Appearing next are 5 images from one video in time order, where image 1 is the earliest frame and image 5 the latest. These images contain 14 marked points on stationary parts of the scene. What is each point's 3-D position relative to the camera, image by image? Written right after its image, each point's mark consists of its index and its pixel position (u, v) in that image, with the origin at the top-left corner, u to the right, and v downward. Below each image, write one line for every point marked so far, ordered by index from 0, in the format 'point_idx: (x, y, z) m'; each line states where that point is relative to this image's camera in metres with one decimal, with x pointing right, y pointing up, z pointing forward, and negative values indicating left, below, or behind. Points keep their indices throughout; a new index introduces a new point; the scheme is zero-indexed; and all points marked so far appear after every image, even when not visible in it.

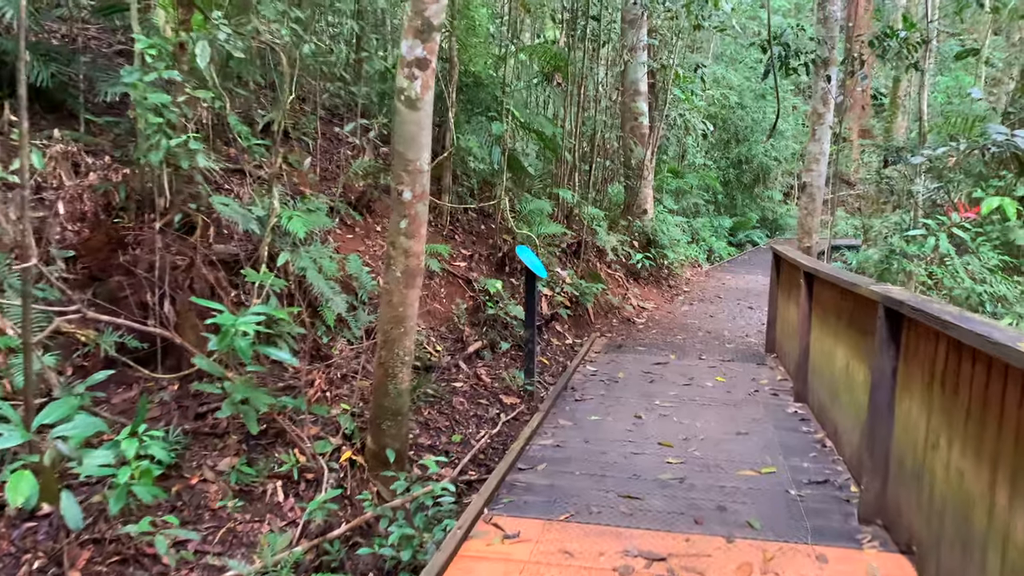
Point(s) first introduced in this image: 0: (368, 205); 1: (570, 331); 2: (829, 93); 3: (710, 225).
0: (-1.2, +0.7, +5.8) m
1: (+0.5, -0.4, +6.3) m
2: (+3.4, +2.1, +7.4) m
3: (+4.4, +1.4, +15.2) m
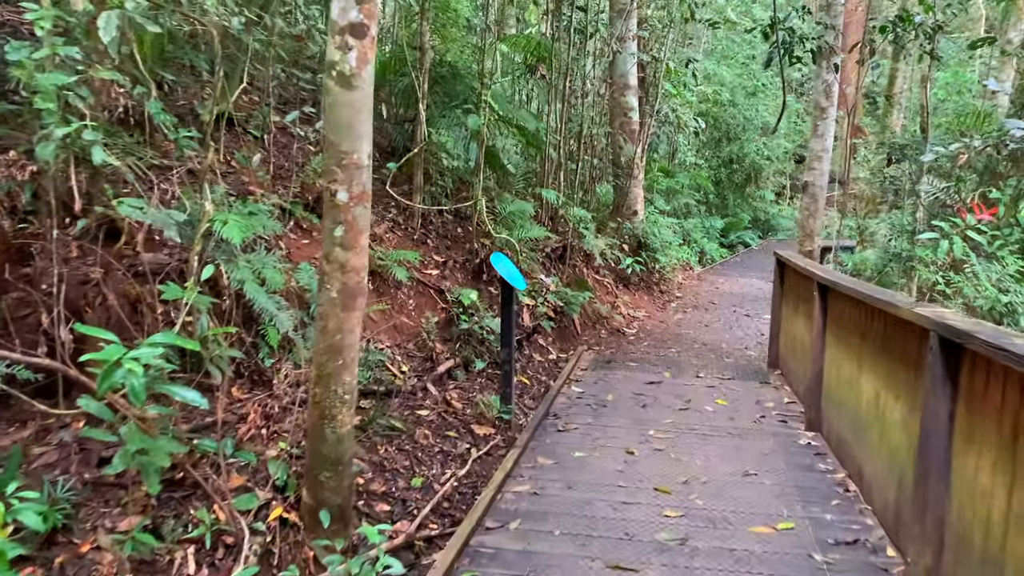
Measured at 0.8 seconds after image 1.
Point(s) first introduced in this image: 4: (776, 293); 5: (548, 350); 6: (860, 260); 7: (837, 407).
0: (-1.4, +0.6, +5.2) m
1: (+0.4, -0.5, +5.7) m
2: (+3.2, +2.0, +6.9) m
3: (+4.1, +1.3, +14.7) m
4: (+2.1, 0.0, +5.4) m
5: (+0.3, -0.5, +5.6) m
6: (+5.4, +0.4, +10.6) m
7: (+1.7, -0.6, +3.6) m
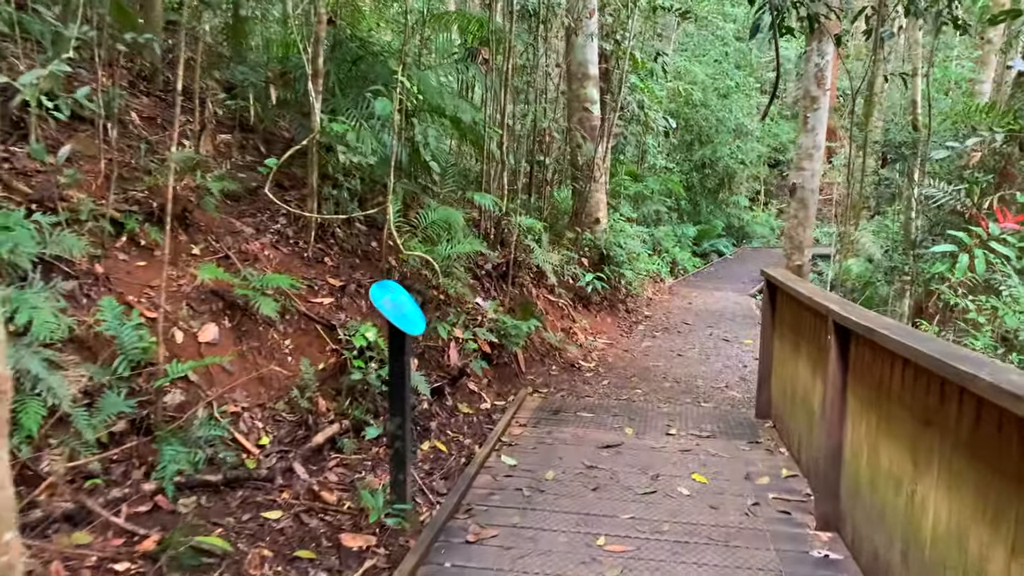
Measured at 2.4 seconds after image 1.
0: (-1.9, +0.4, +3.9) m
1: (-0.2, -0.7, +4.5) m
2: (+2.7, +1.8, +5.8) m
3: (+3.2, +1.1, +13.7) m
4: (+1.6, -0.2, +4.3) m
5: (-0.2, -0.7, +4.4) m
6: (+4.7, +0.2, +9.6) m
7: (+1.3, -0.8, +2.4) m
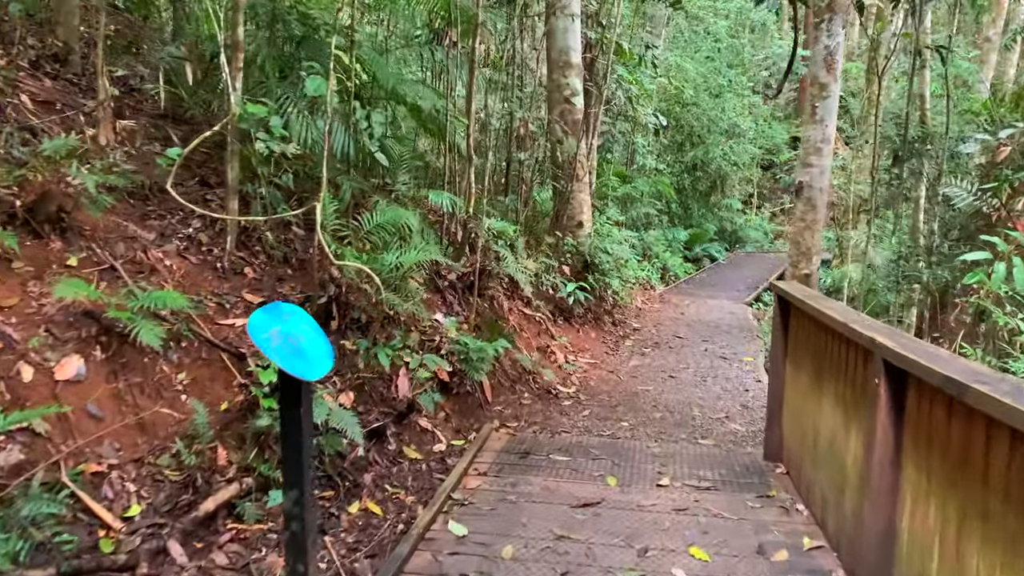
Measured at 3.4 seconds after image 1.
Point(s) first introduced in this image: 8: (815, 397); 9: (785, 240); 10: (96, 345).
0: (-2.1, +0.3, +3.2) m
1: (-0.4, -0.8, +3.8) m
2: (+2.4, +1.7, +5.1) m
3: (+2.9, +0.9, +13.0) m
4: (+1.4, -0.3, +3.5) m
5: (-0.4, -0.8, +3.6) m
6: (+4.4, +0.1, +9.0) m
7: (+1.1, -0.9, +1.7) m
8: (+1.3, -0.5, +3.0) m
9: (+7.0, +1.2, +17.7) m
10: (-1.7, -0.2, +2.8) m
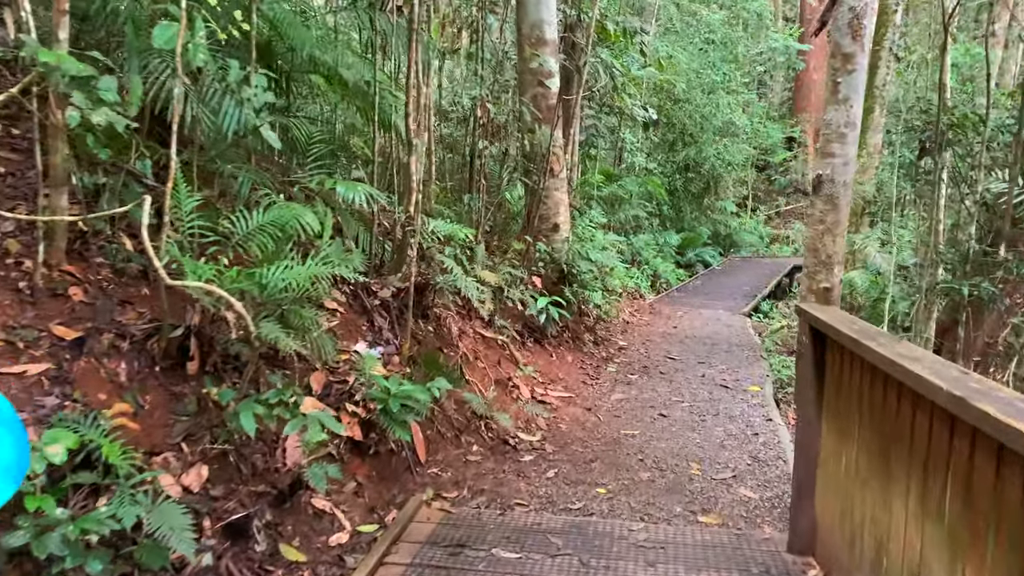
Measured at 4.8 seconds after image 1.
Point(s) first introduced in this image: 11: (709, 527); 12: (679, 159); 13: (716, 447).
0: (-2.3, +0.2, +2.1) m
1: (-0.6, -0.9, +2.8) m
2: (+2.1, +1.6, +4.2) m
3: (+2.5, +0.8, +12.0) m
4: (+1.1, -0.4, +2.6) m
5: (-0.7, -0.9, +2.6) m
6: (+4.1, 0.0, +8.0) m
7: (+0.8, -0.9, +0.7) m
8: (+1.0, -0.6, +2.0) m
9: (+6.6, +1.1, +16.7) m
10: (-2.0, -0.3, +1.8) m
11: (+0.8, -1.0, +2.8) m
12: (+3.3, +2.6, +13.5) m
13: (+1.1, -0.9, +3.8) m
